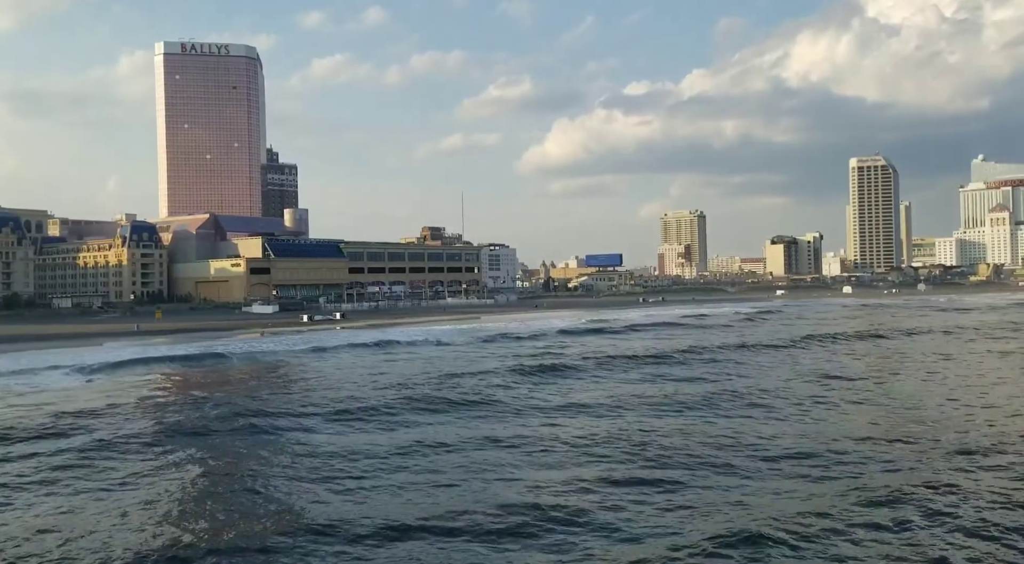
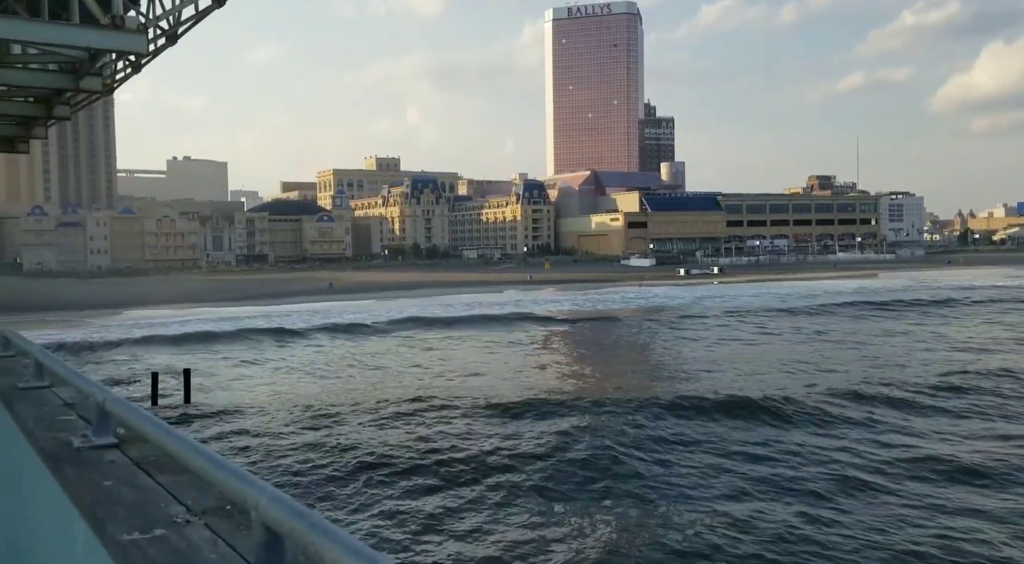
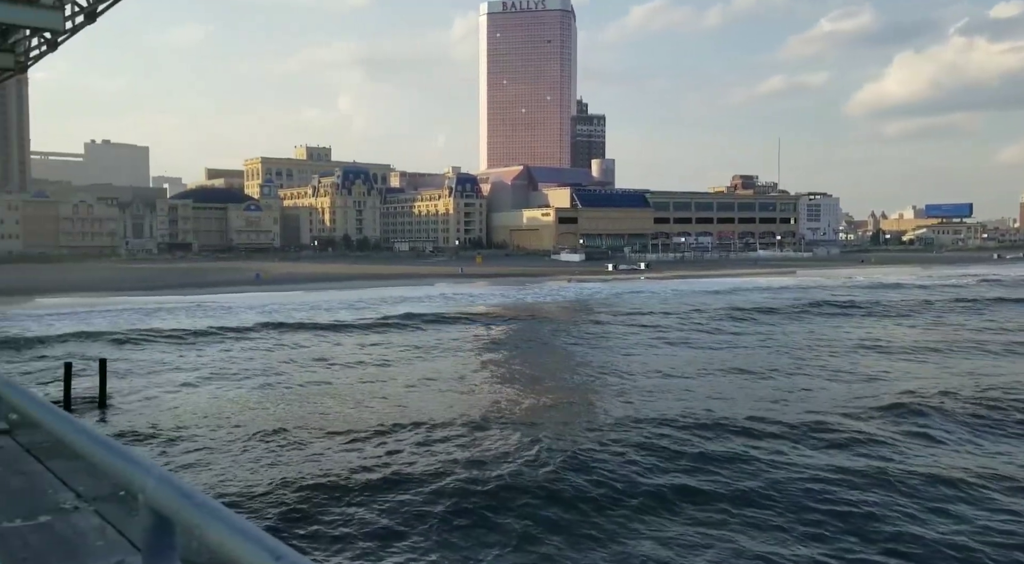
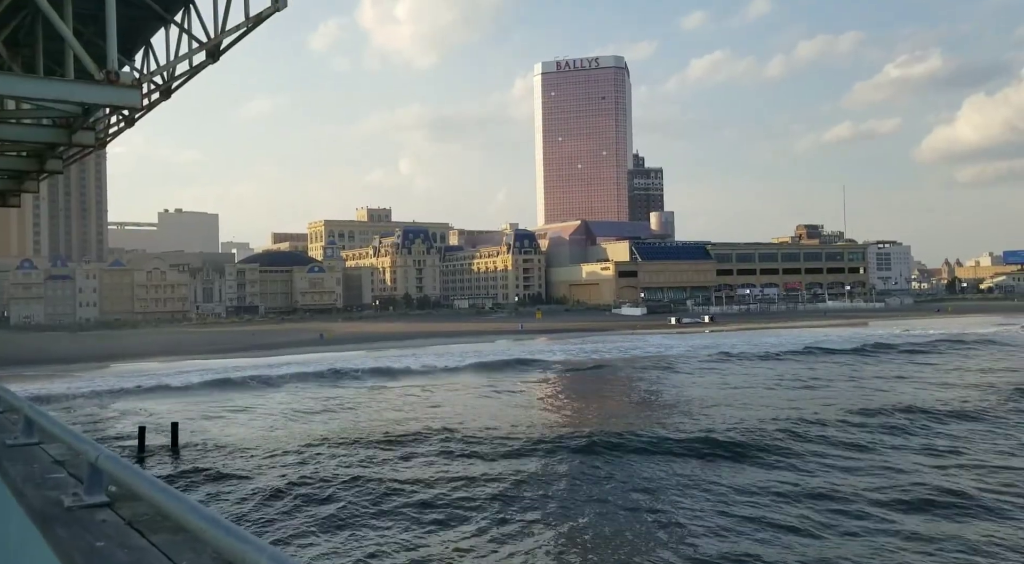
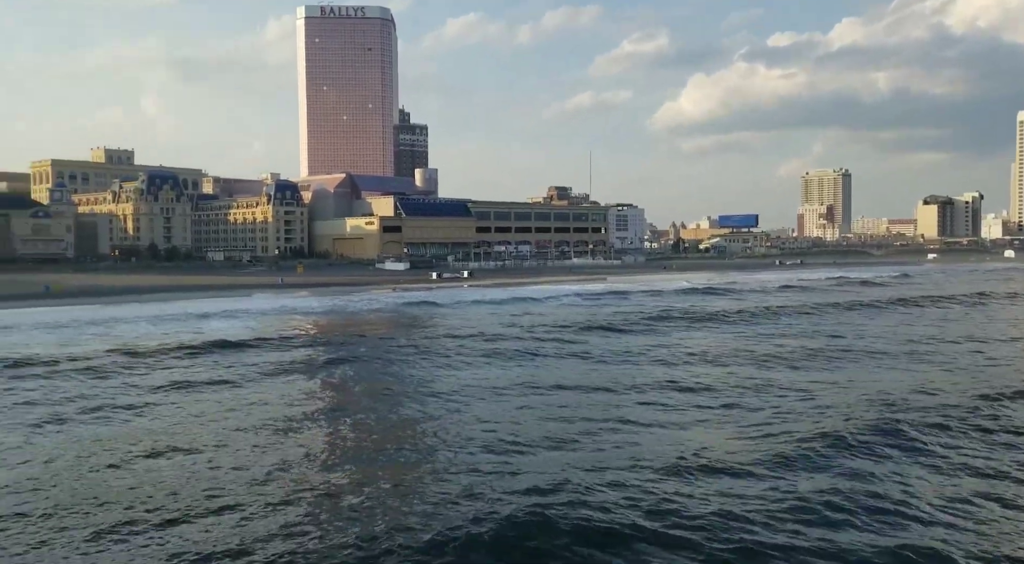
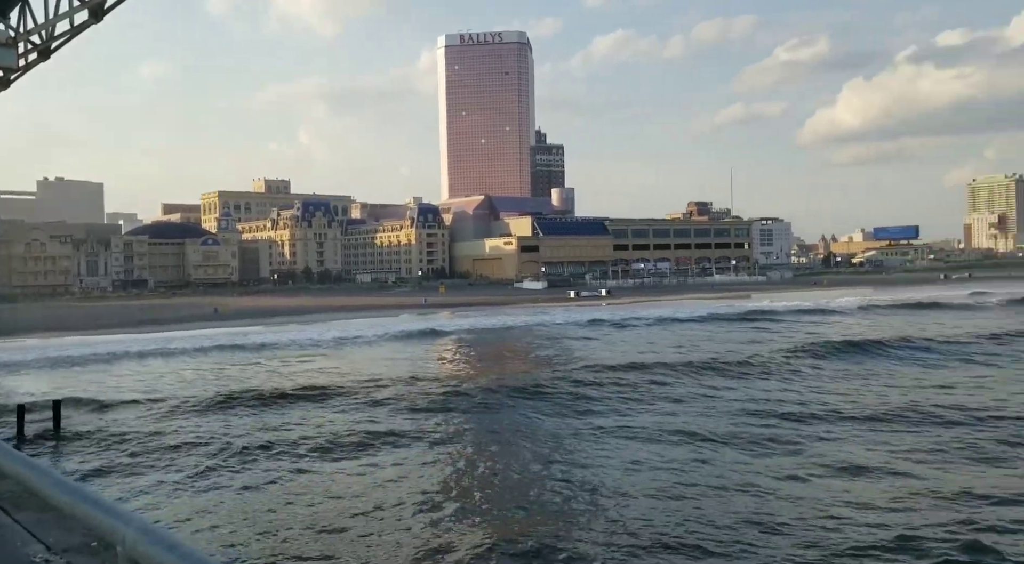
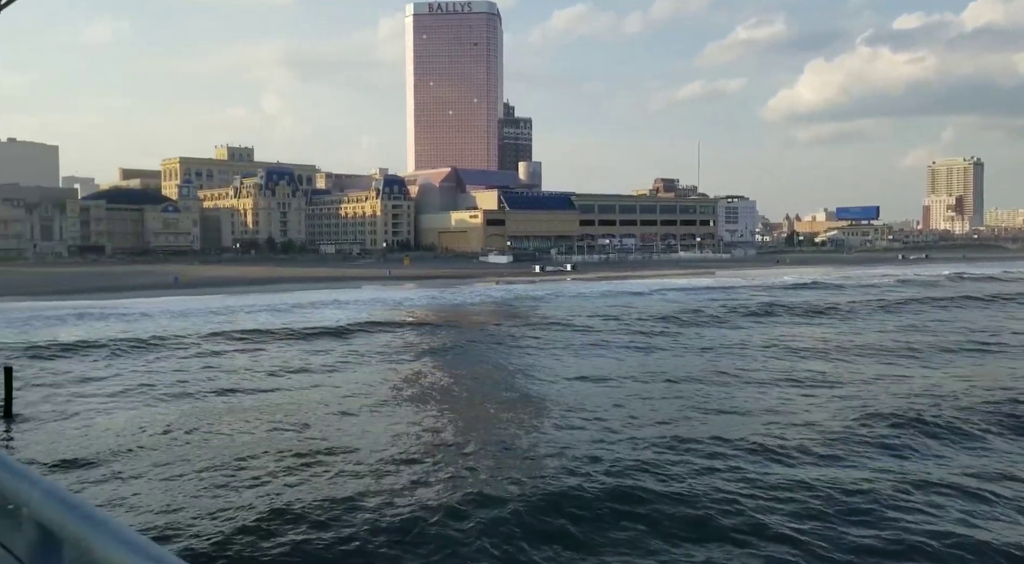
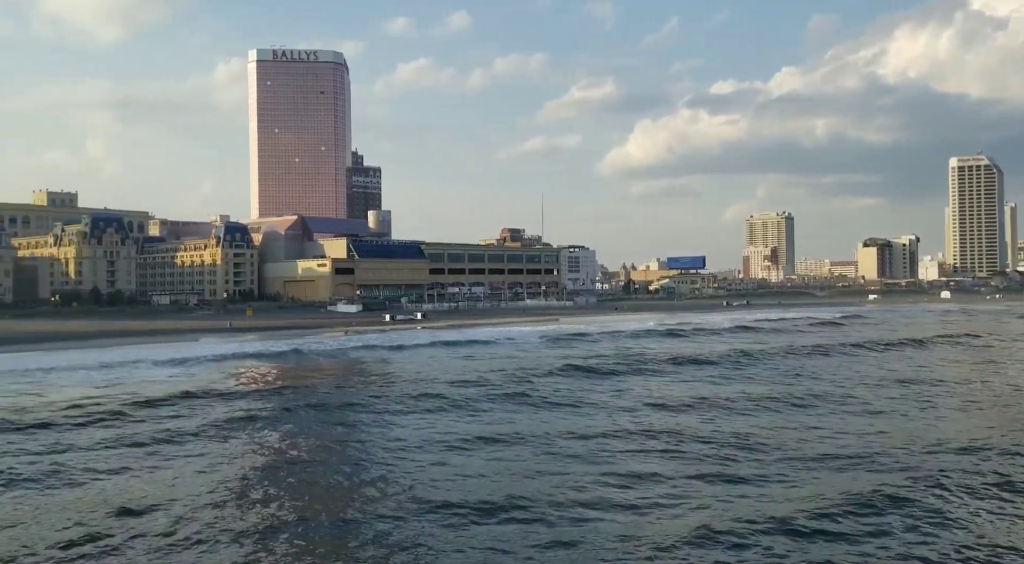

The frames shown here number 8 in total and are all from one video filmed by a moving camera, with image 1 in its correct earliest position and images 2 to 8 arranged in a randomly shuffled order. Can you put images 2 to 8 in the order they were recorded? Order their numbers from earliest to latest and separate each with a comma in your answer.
8, 5, 7, 3, 2, 4, 6
